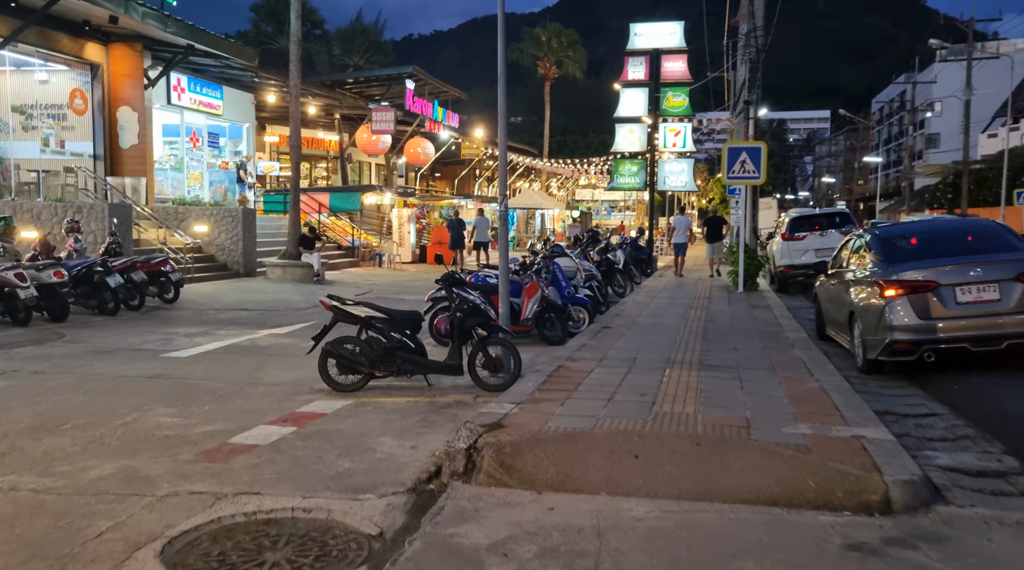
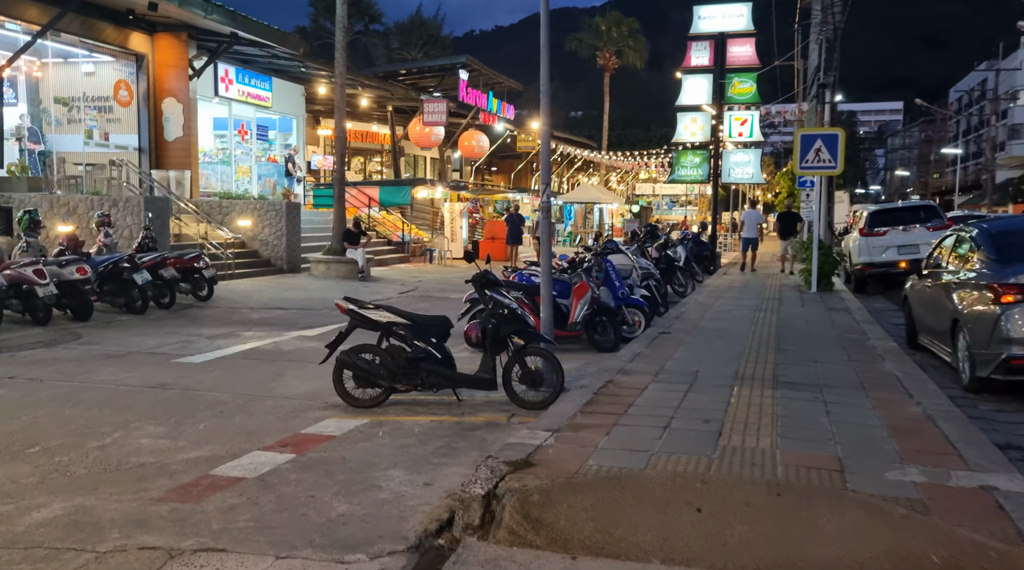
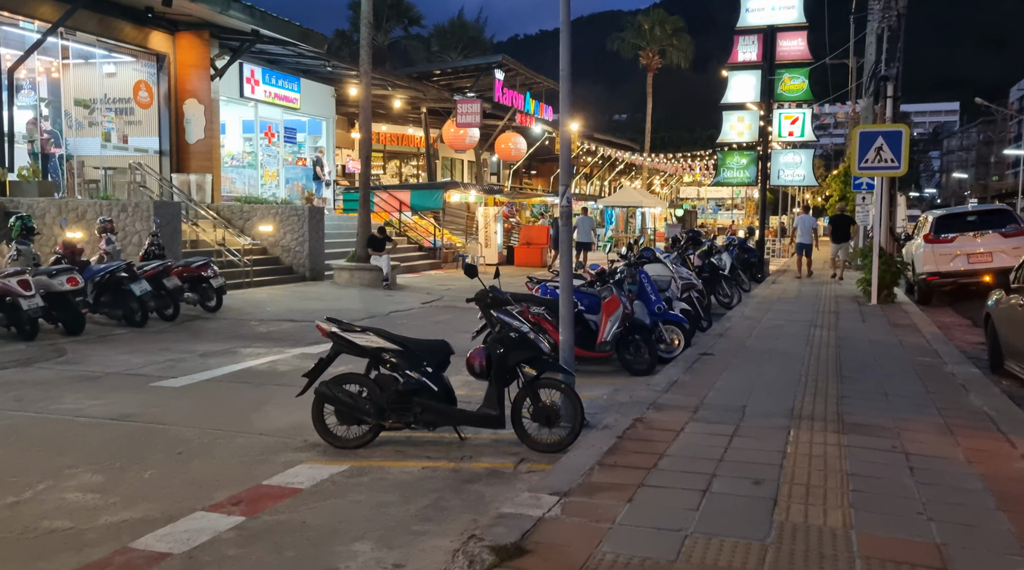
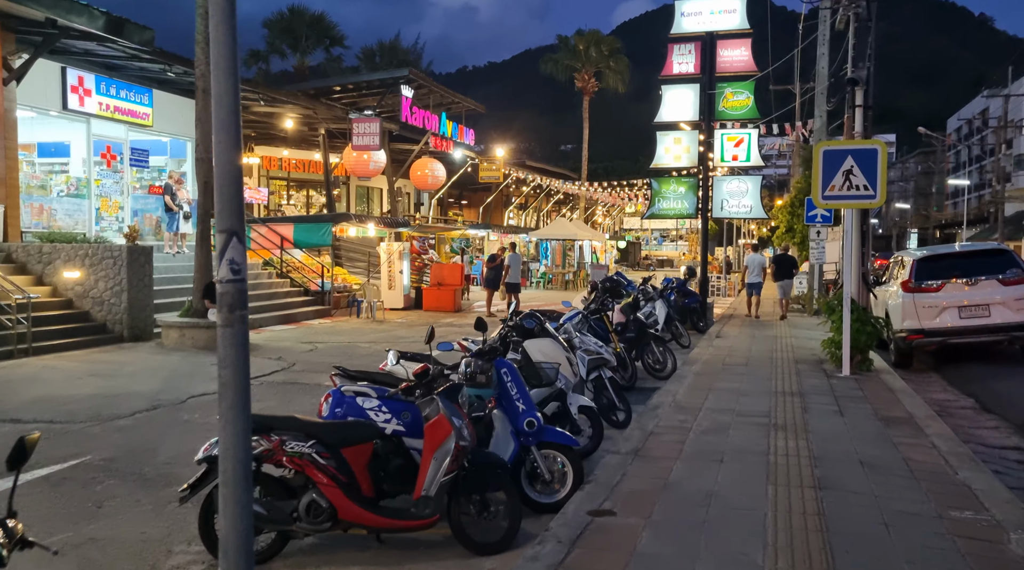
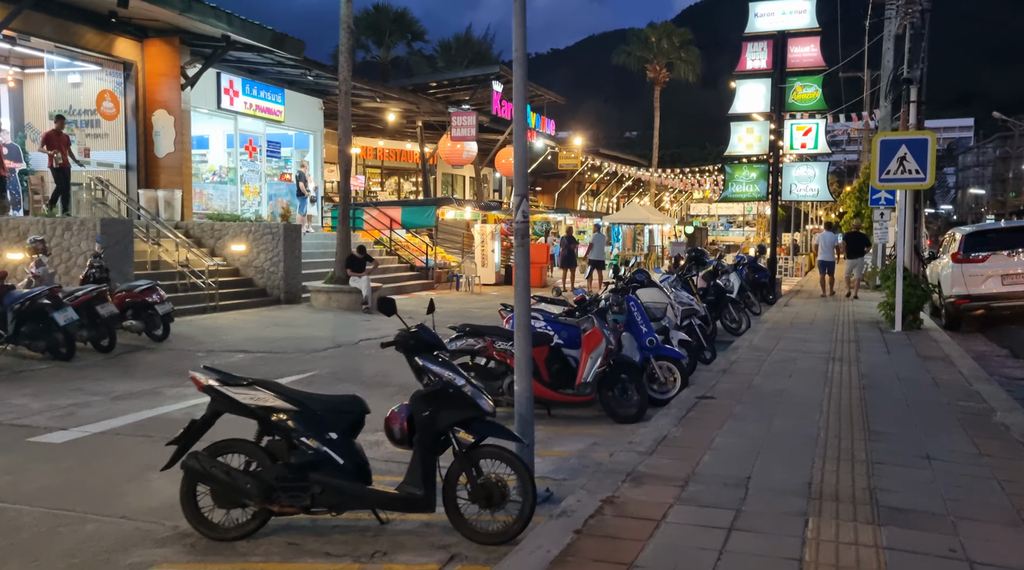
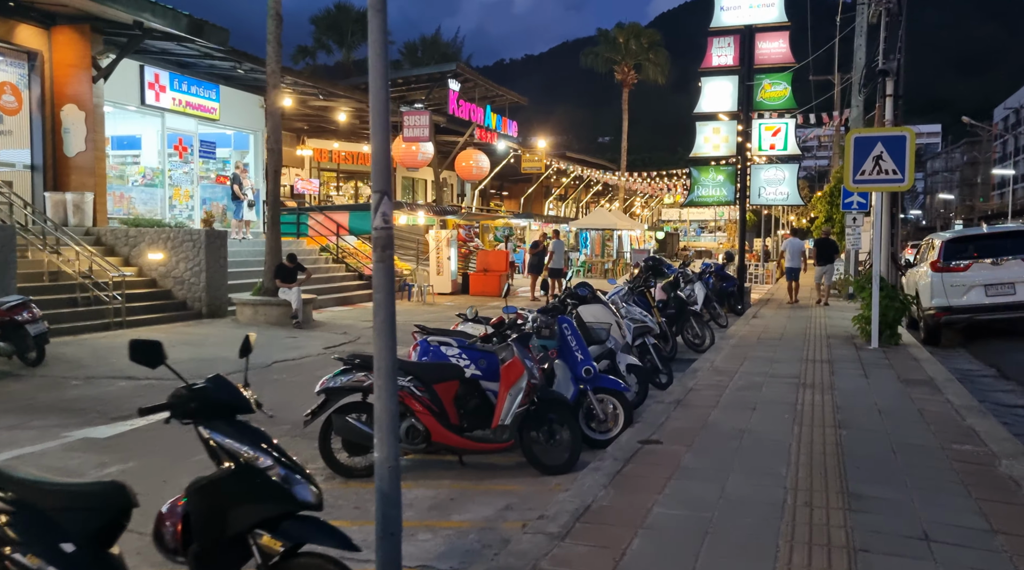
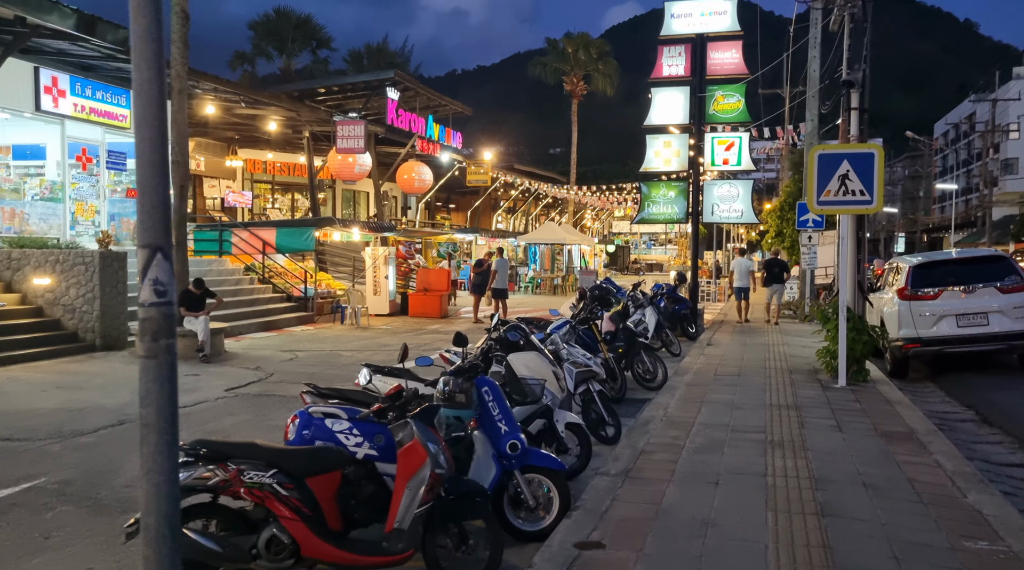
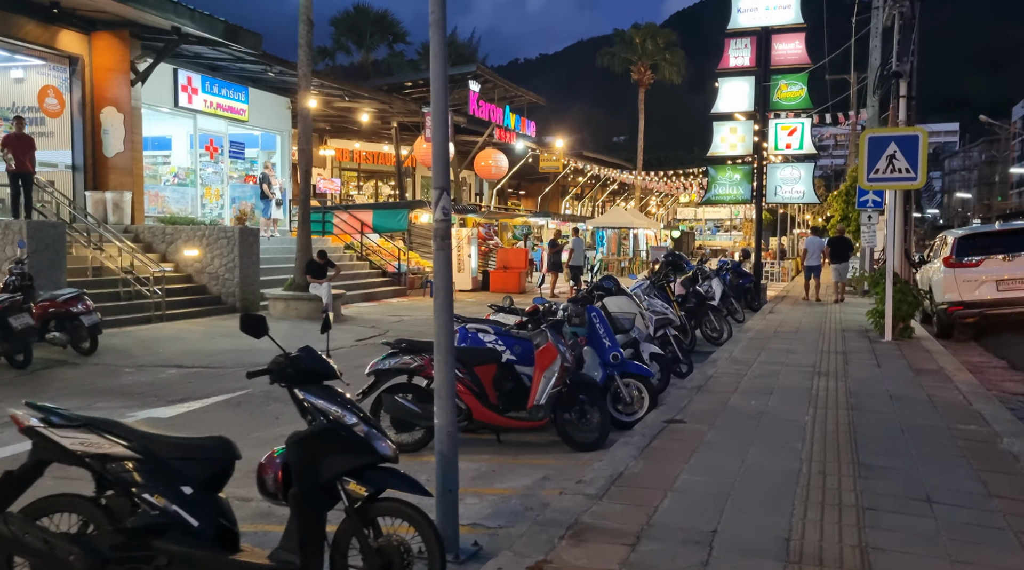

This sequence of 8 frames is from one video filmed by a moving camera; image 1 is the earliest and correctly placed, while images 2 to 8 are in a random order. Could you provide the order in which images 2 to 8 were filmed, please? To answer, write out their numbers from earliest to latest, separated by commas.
2, 3, 5, 8, 6, 4, 7
